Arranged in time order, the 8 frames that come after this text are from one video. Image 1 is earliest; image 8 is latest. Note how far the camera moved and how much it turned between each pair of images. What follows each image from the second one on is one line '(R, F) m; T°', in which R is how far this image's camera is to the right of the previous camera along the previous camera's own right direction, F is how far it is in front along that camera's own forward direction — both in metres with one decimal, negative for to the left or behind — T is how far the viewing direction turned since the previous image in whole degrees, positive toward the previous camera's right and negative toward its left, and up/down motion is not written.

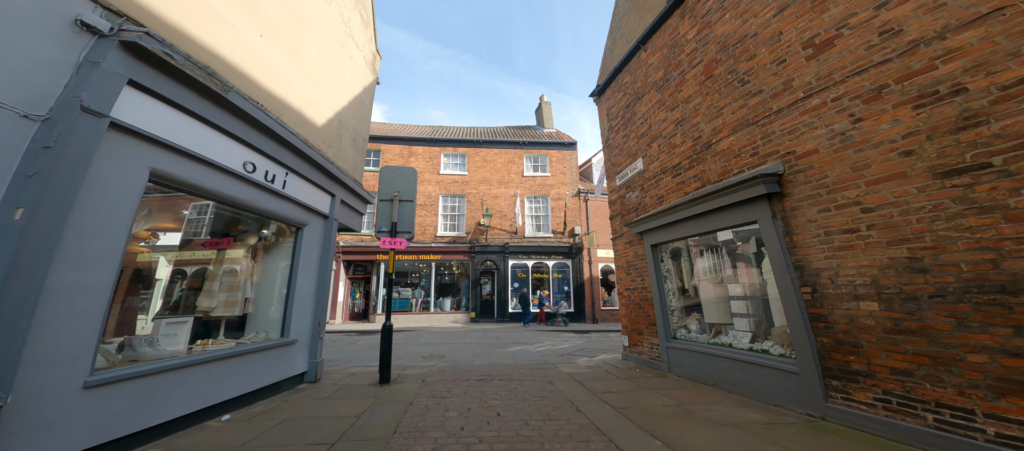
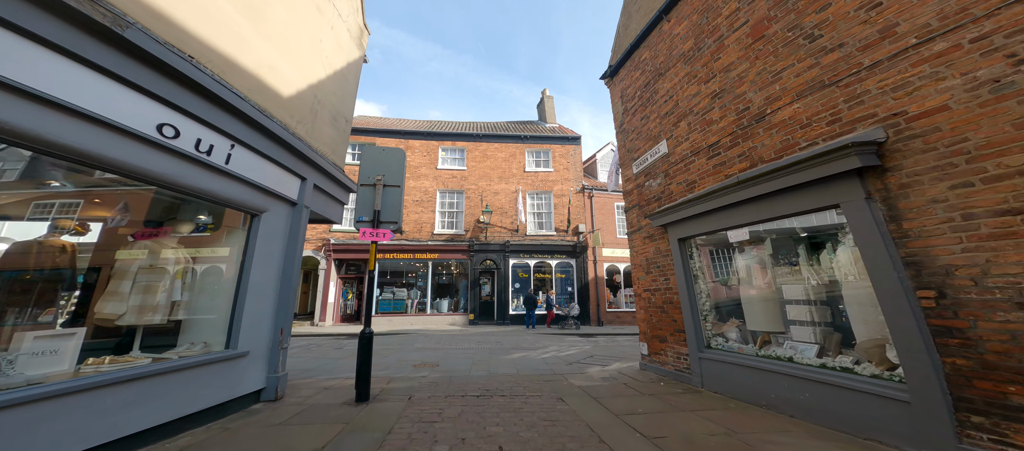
(-0.1, +0.8) m; 0°
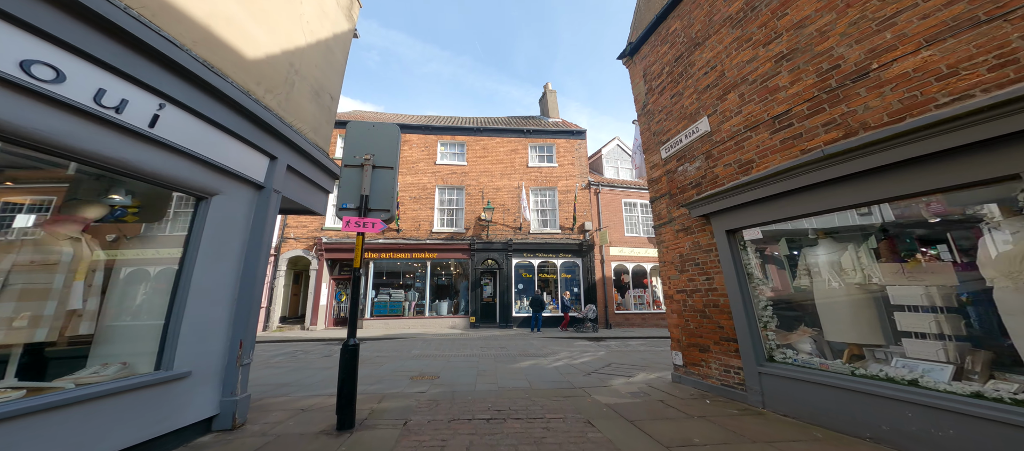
(-0.2, +0.8) m; 0°
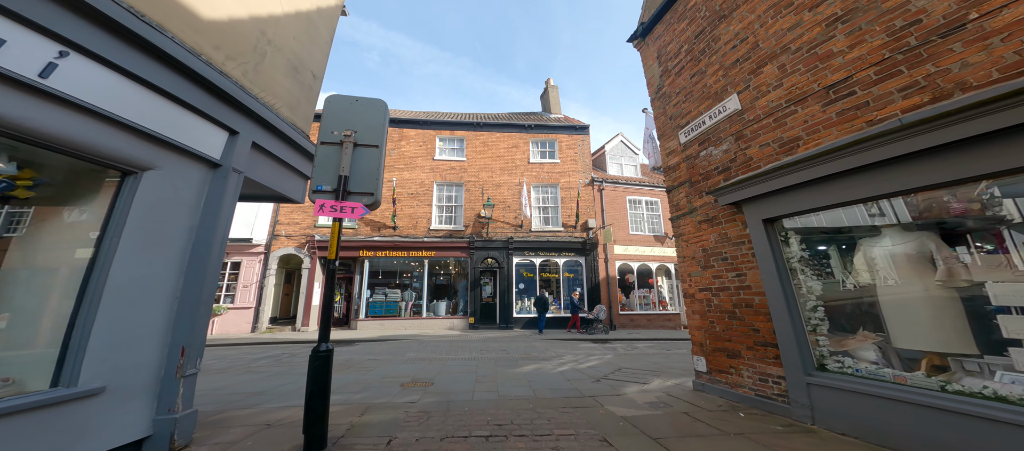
(0.0, +0.5) m; 0°
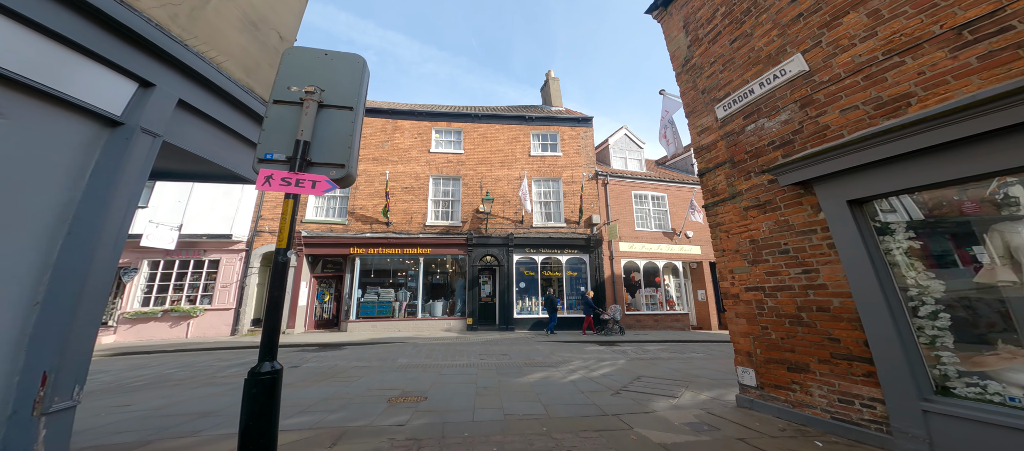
(-0.1, +0.8) m; +1°
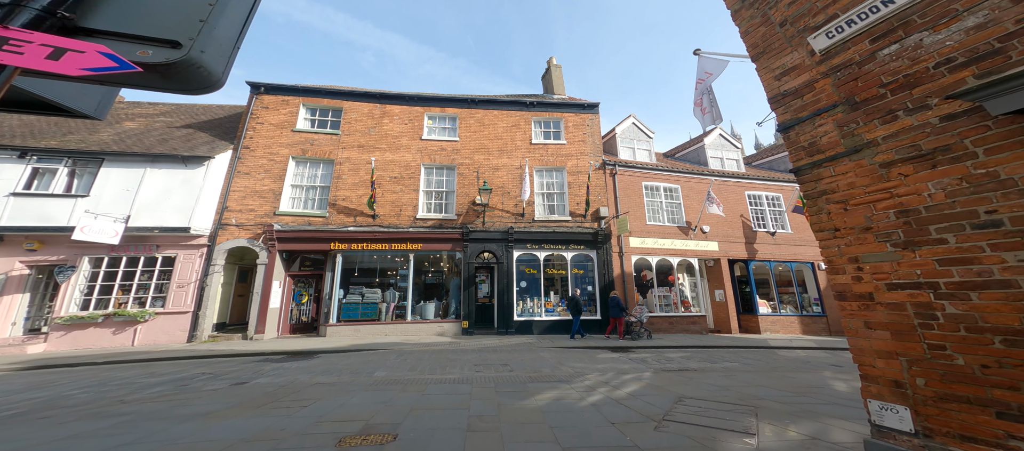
(-0.1, +1.3) m; +1°
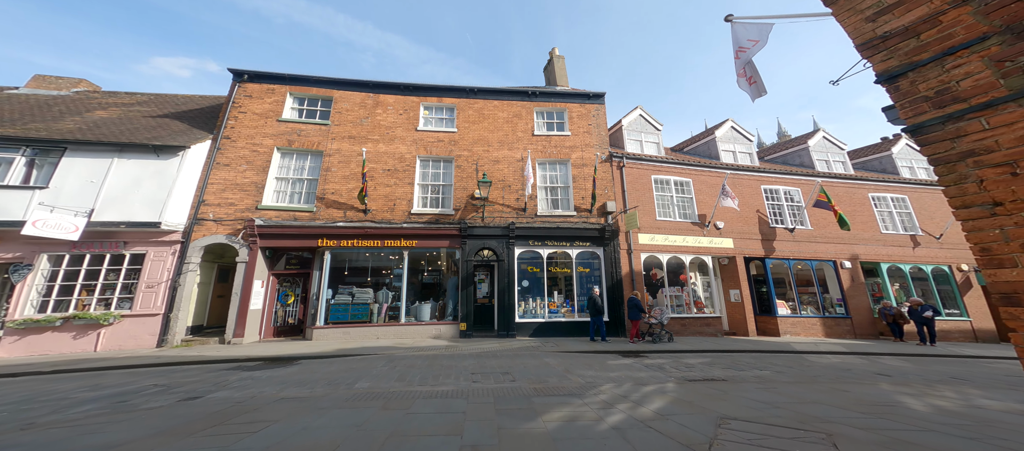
(0.0, +0.8) m; 0°
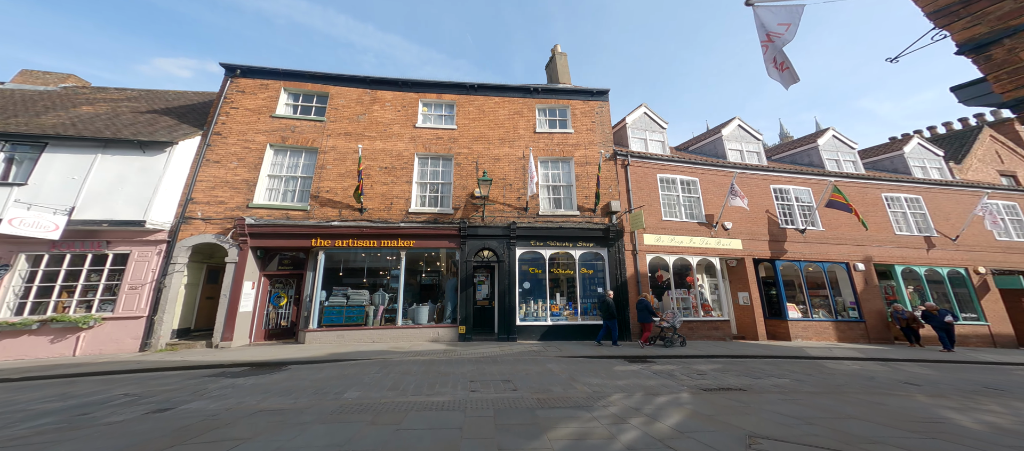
(0.0, +0.4) m; 0°
